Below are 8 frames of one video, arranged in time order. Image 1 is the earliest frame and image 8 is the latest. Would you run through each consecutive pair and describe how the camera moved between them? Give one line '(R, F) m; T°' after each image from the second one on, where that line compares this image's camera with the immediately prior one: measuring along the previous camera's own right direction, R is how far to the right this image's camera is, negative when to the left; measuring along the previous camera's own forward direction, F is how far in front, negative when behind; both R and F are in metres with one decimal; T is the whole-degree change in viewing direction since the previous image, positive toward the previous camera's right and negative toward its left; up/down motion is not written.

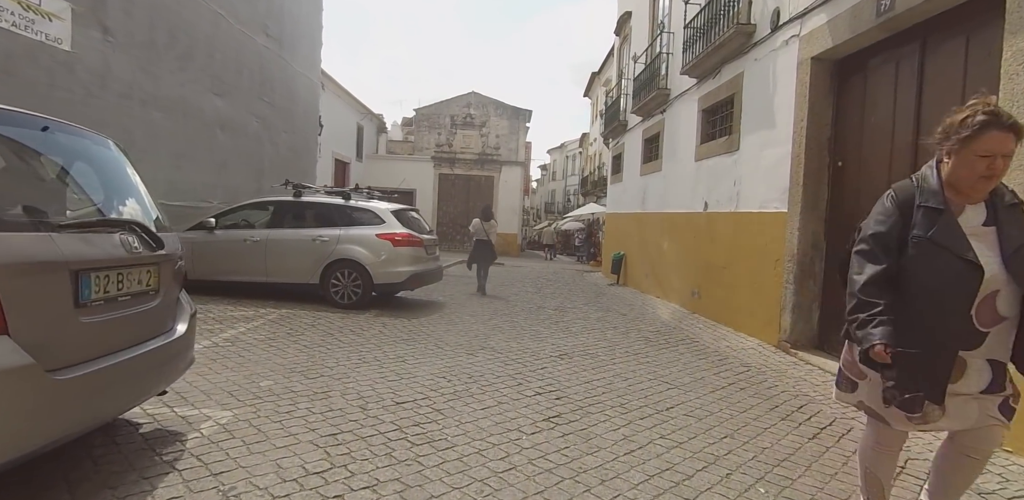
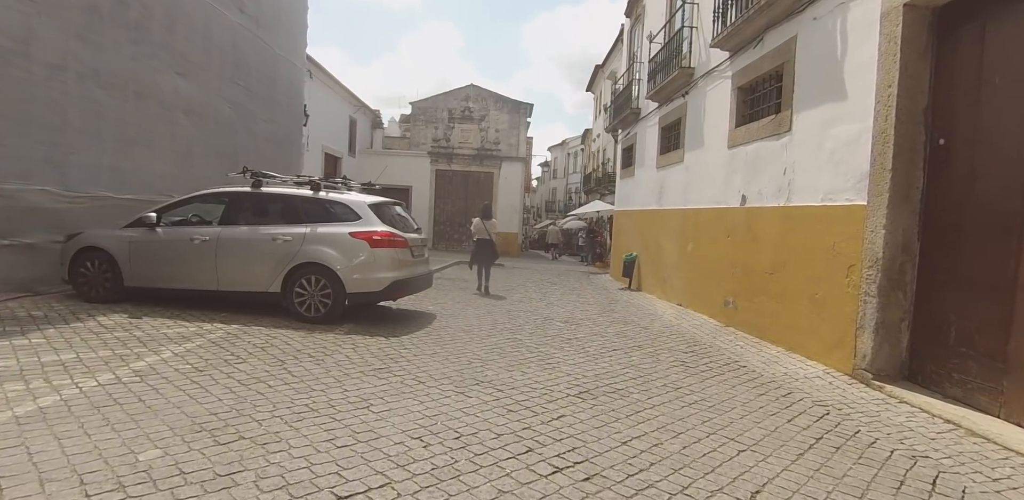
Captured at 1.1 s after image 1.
(0.0, +1.4) m; 0°
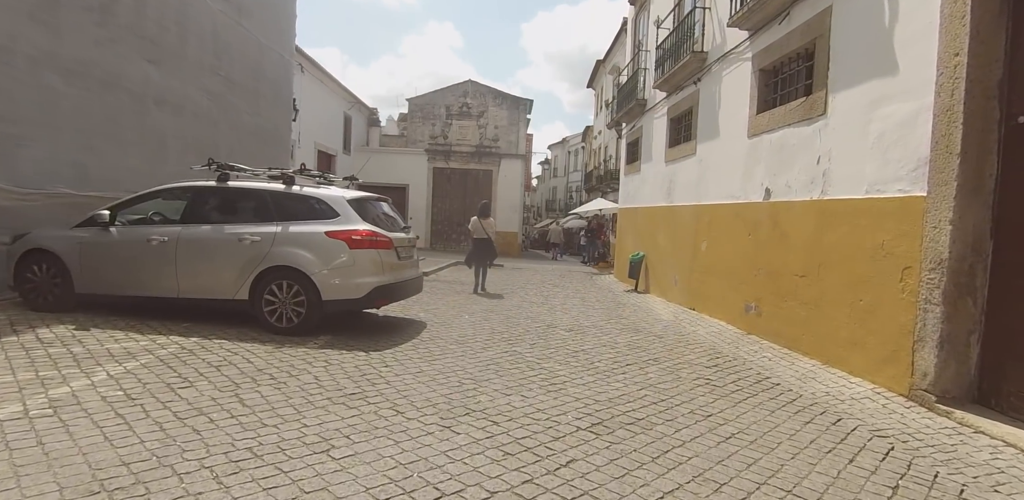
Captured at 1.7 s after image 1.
(0.0, +0.8) m; 0°
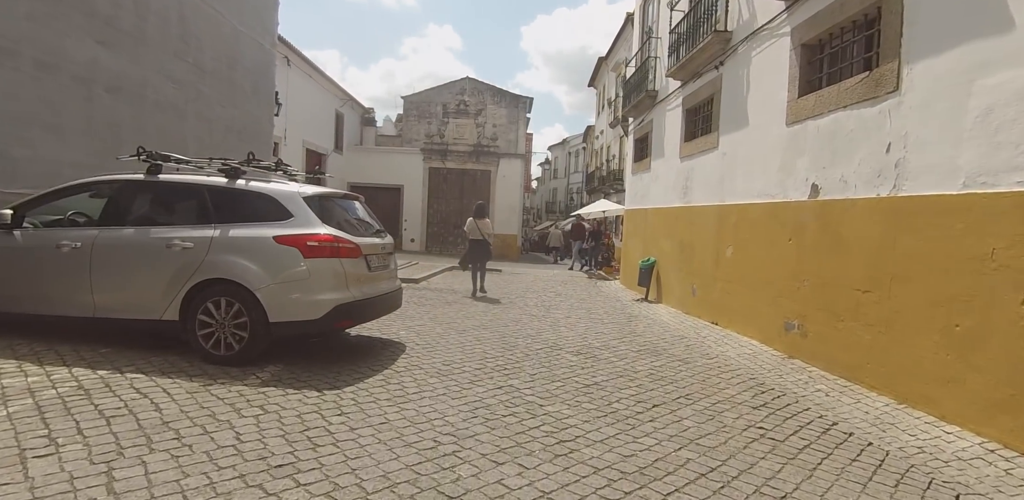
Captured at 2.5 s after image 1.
(0.0, +1.2) m; 0°
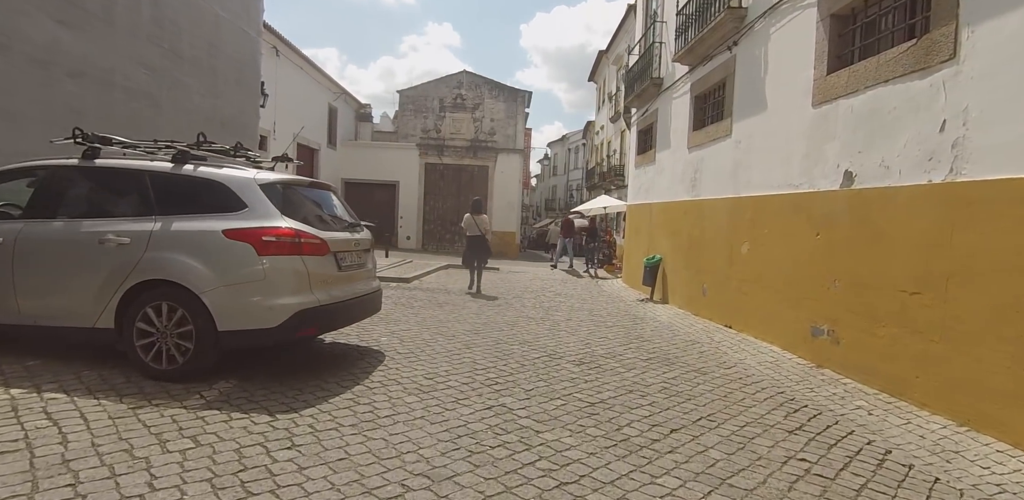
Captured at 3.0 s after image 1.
(+0.1, +0.7) m; 0°
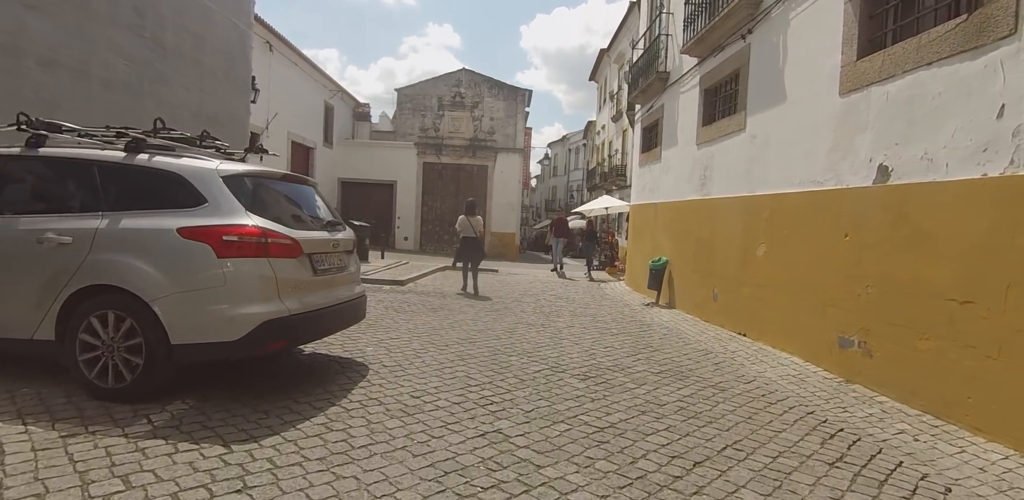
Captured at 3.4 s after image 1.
(0.0, +0.5) m; 0°
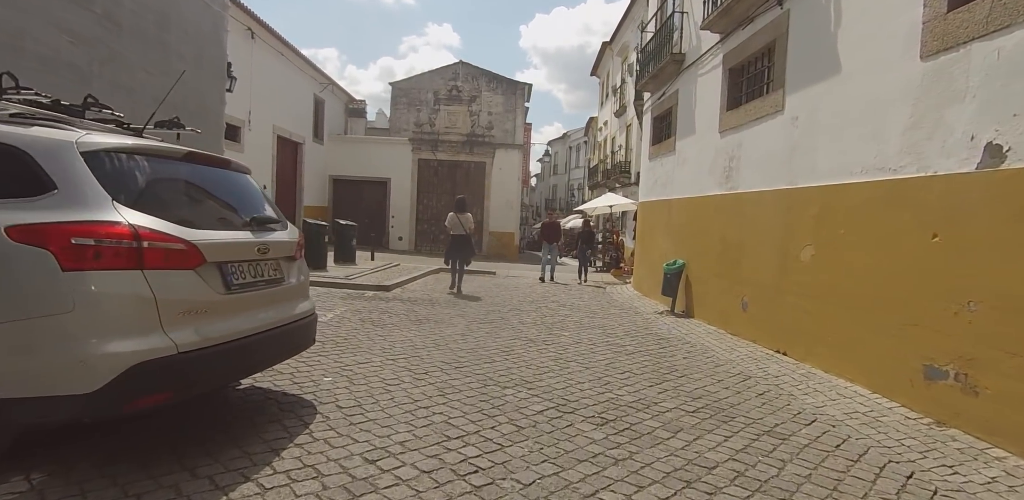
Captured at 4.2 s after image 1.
(0.0, +1.1) m; 0°
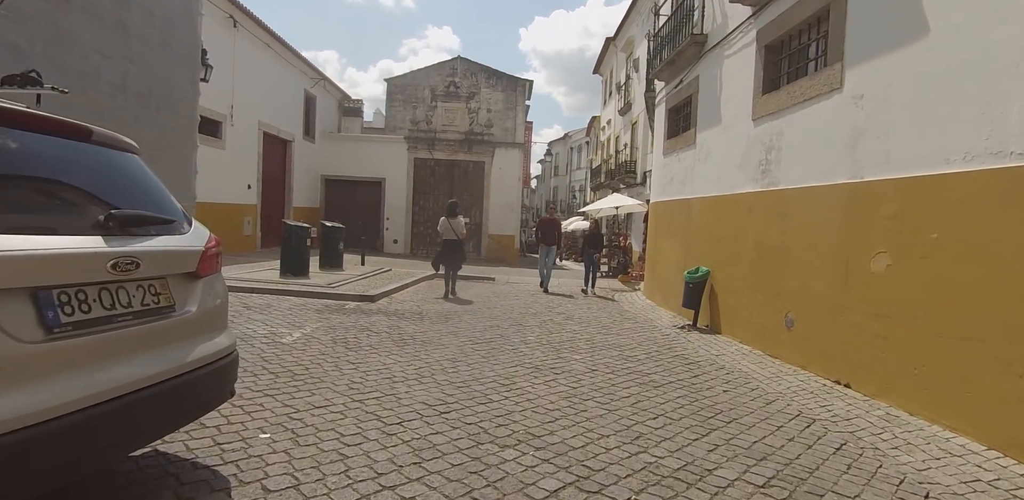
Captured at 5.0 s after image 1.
(0.0, +1.1) m; 0°
